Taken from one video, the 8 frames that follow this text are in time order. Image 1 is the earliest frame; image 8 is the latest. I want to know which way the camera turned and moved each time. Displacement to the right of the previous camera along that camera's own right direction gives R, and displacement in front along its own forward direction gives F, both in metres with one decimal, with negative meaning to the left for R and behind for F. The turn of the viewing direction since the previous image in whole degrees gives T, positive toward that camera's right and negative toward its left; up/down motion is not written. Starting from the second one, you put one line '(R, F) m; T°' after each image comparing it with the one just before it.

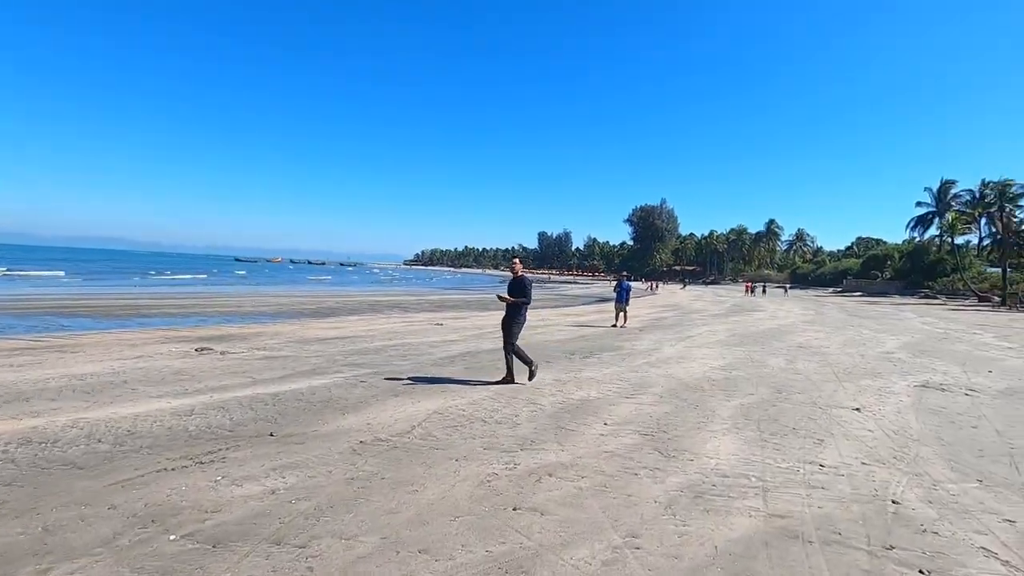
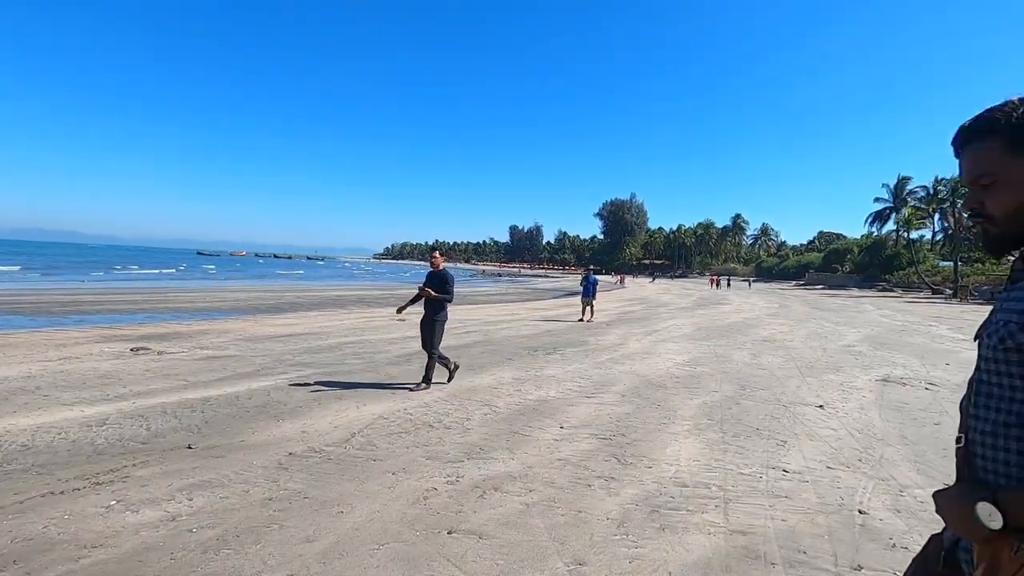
(+0.2, +0.4) m; +3°
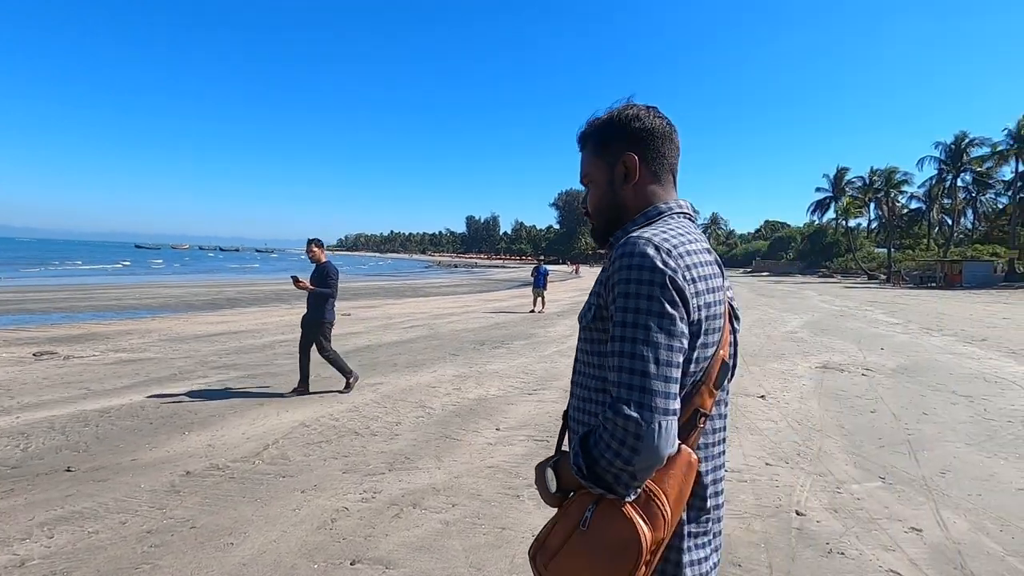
(+0.3, +0.4) m; +4°
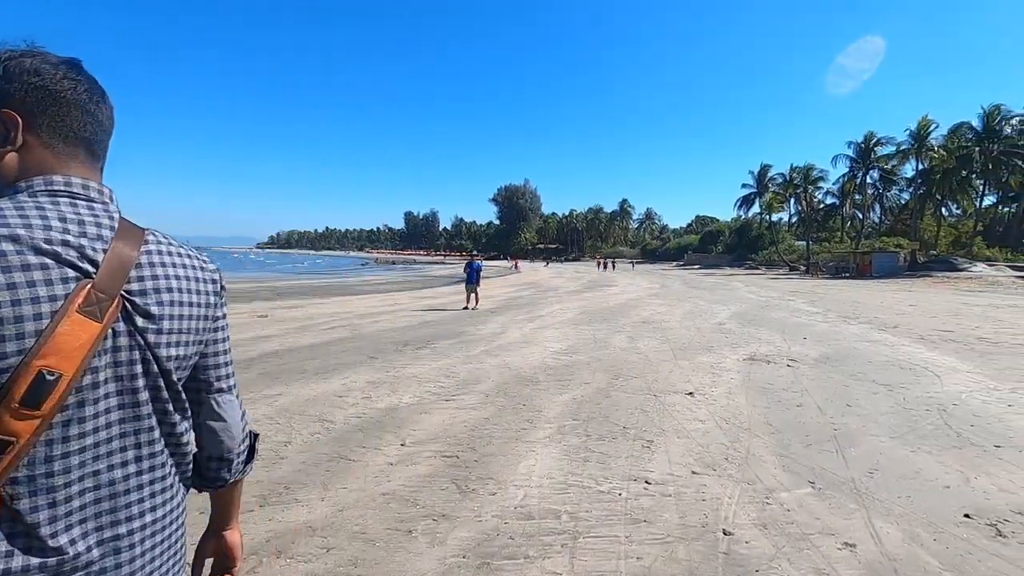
(+0.3, +0.6) m; +6°
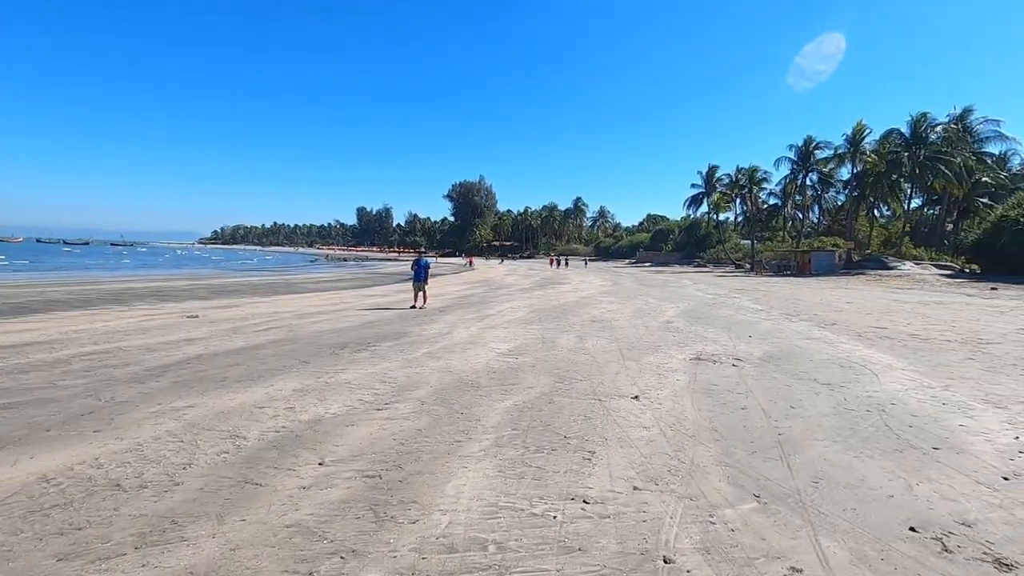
(+0.2, +0.4) m; +5°
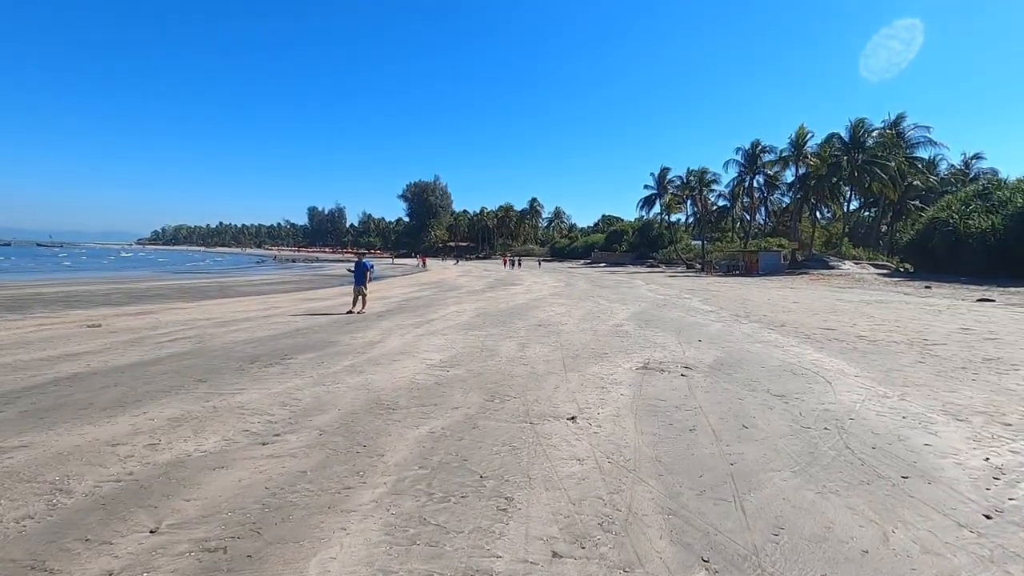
(+0.4, +0.9) m; +5°
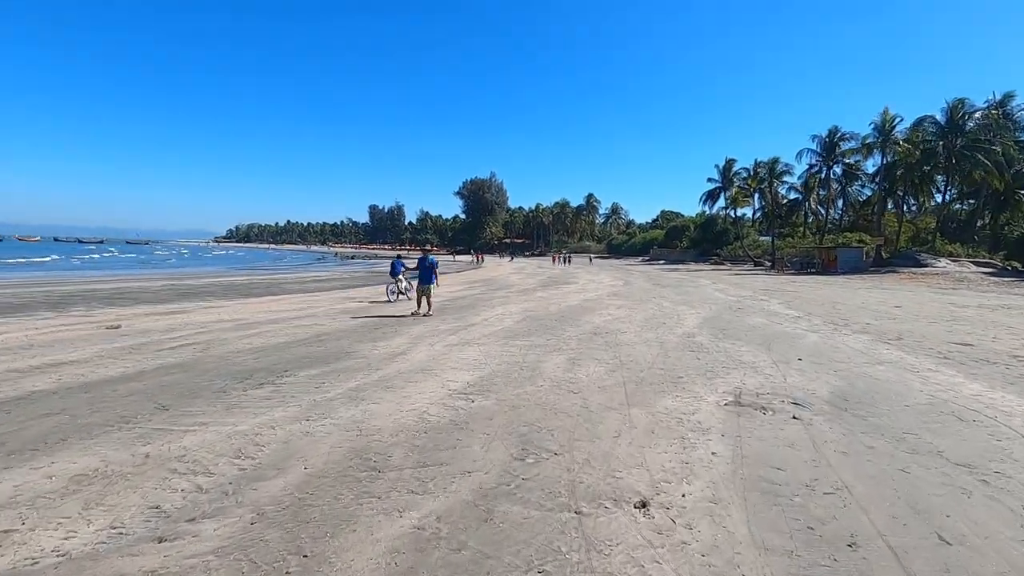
(+0.1, +2.0) m; -6°
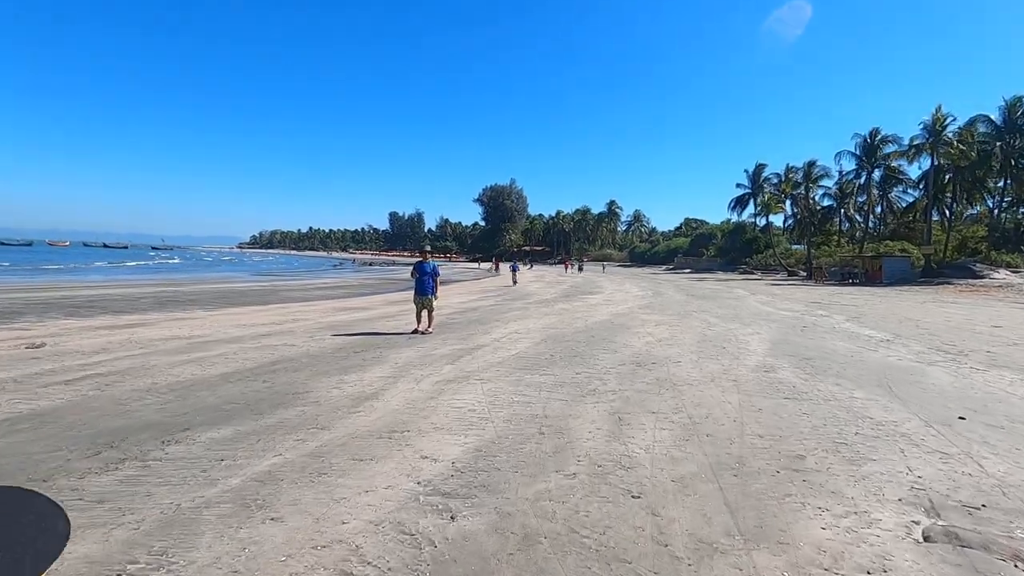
(0.0, +2.9) m; -2°
